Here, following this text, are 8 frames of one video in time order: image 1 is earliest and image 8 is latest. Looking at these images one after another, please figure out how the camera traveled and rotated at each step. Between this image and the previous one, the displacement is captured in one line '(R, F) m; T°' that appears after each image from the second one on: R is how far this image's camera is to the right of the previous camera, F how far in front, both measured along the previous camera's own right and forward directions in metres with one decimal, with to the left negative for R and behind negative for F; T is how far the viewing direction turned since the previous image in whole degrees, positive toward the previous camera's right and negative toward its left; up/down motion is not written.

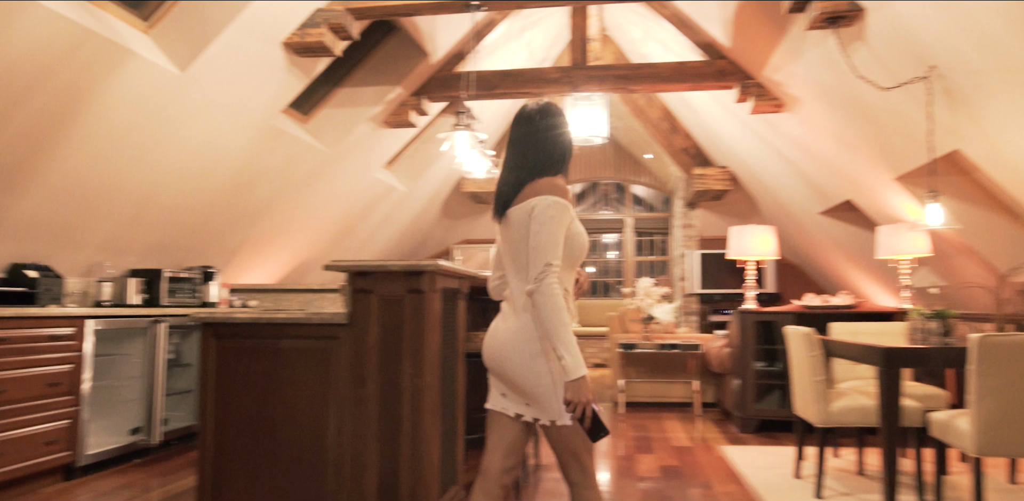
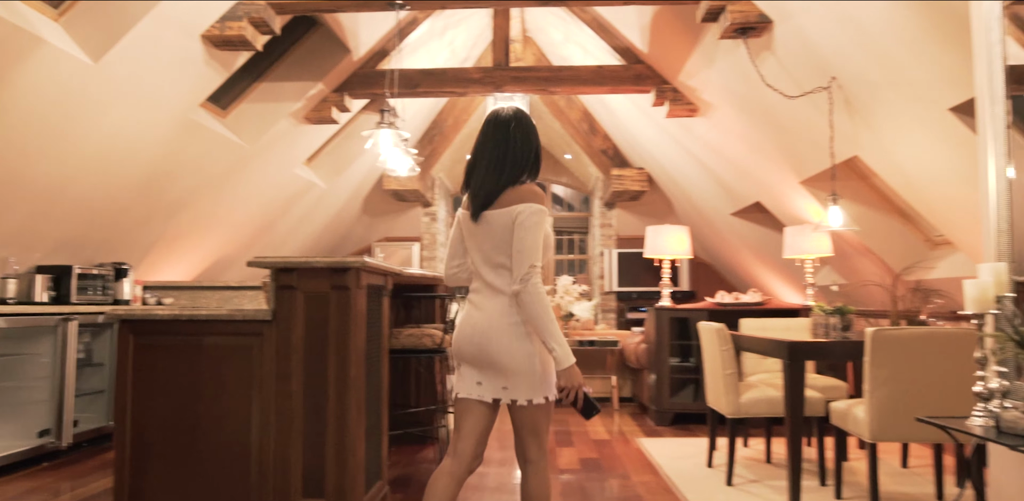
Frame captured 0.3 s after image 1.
(0.0, -0.1) m; +6°
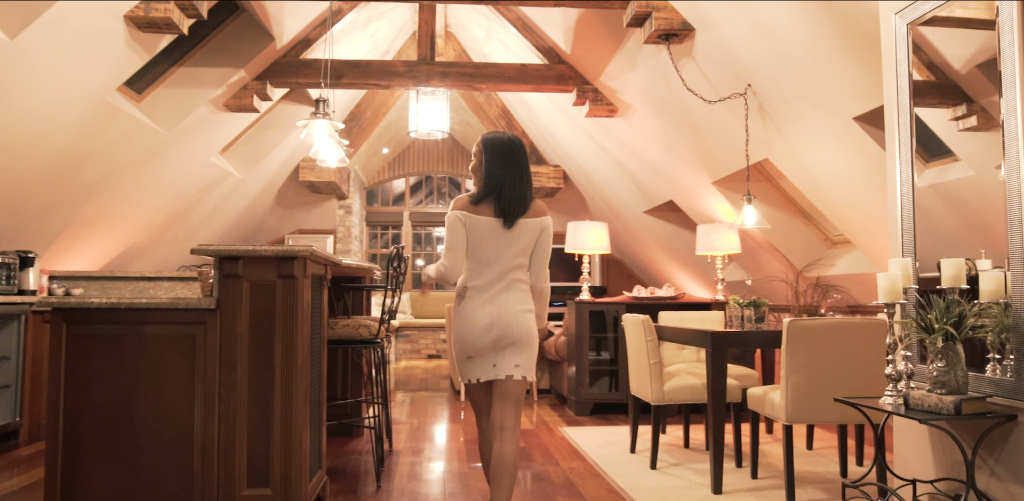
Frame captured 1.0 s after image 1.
(-0.1, -0.1) m; +7°
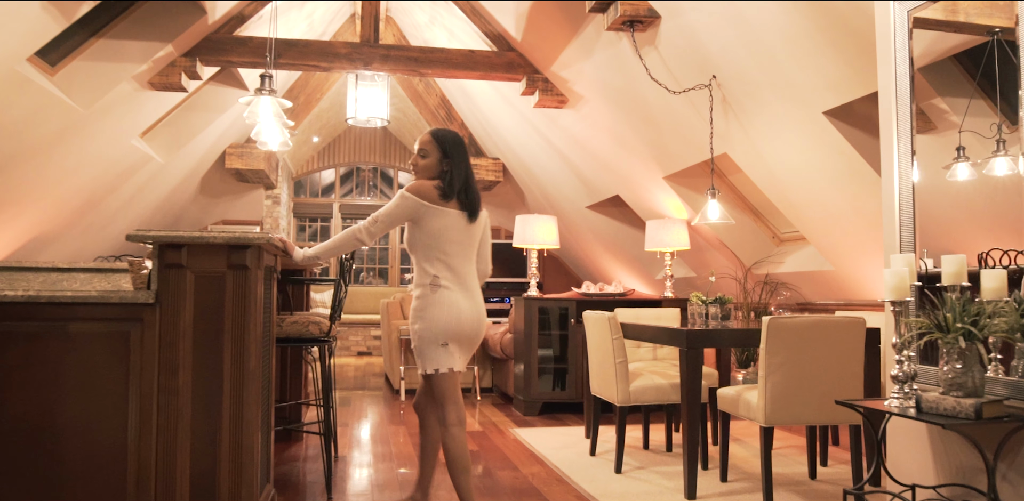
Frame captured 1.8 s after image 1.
(-0.2, +0.2) m; +6°
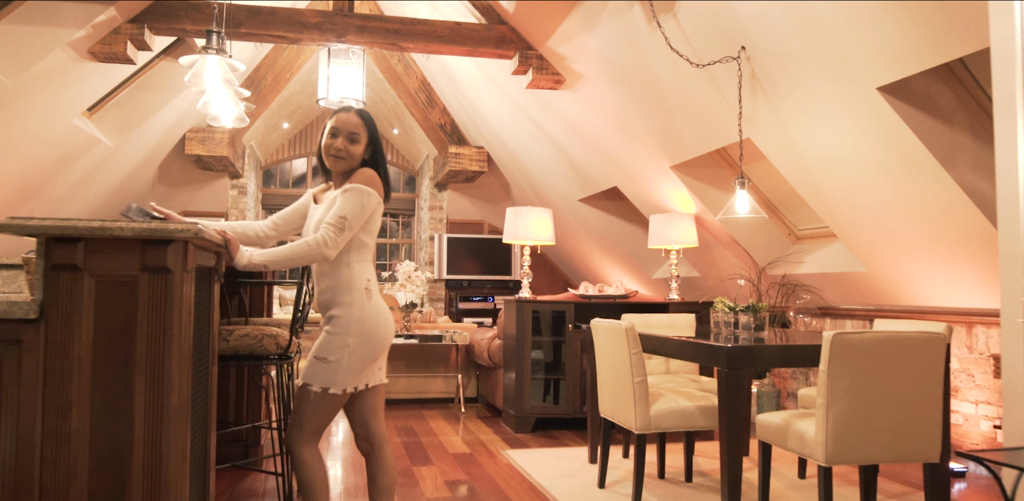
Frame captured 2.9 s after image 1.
(-0.1, +0.6) m; +2°
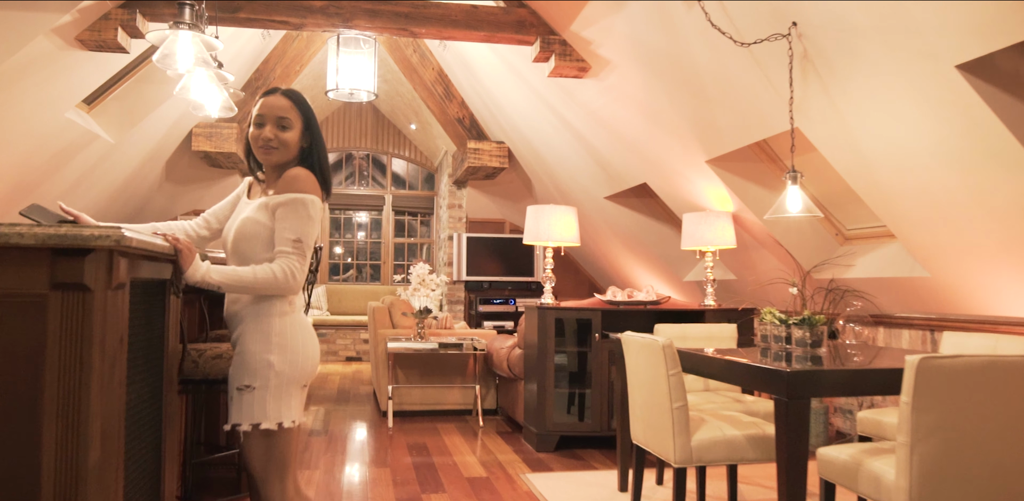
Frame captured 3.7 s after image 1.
(0.0, +0.4) m; -2°
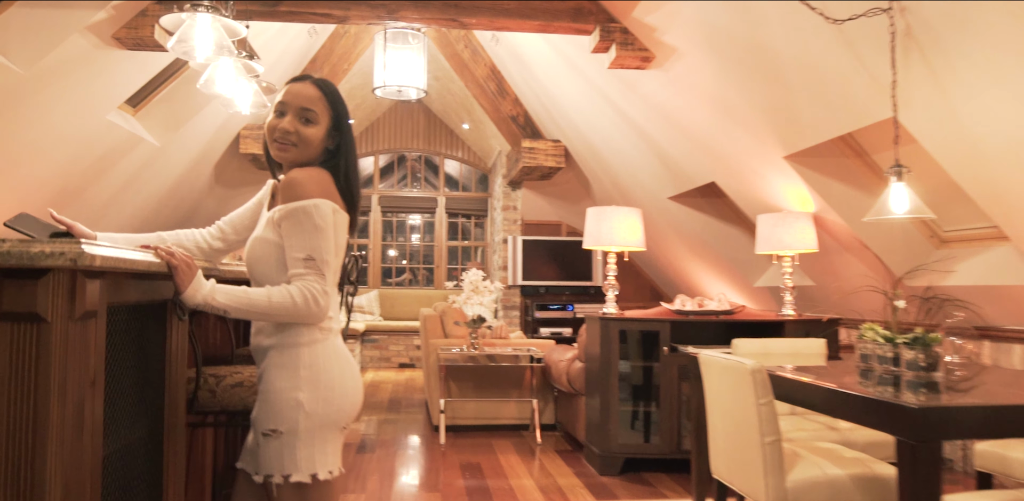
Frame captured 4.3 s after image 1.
(0.0, +0.3) m; -4°
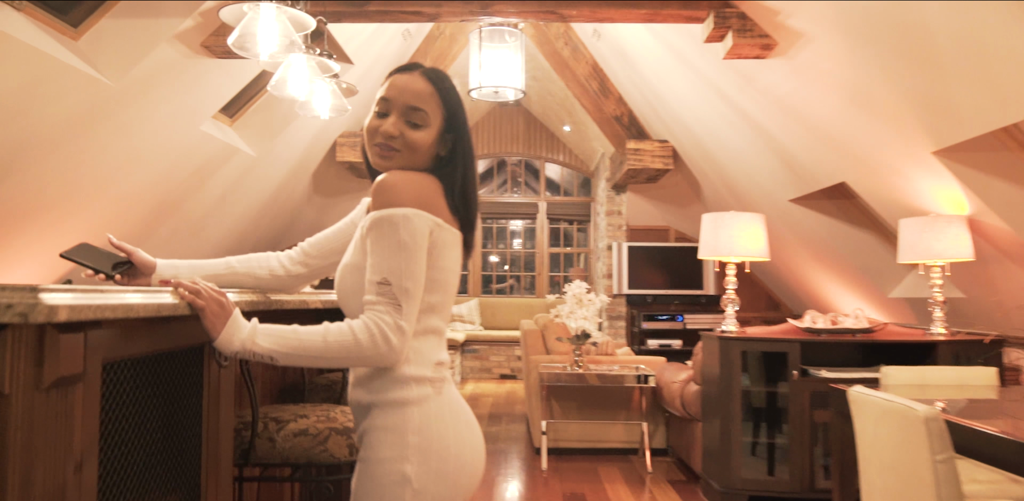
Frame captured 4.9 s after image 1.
(0.0, +0.3) m; -7°
